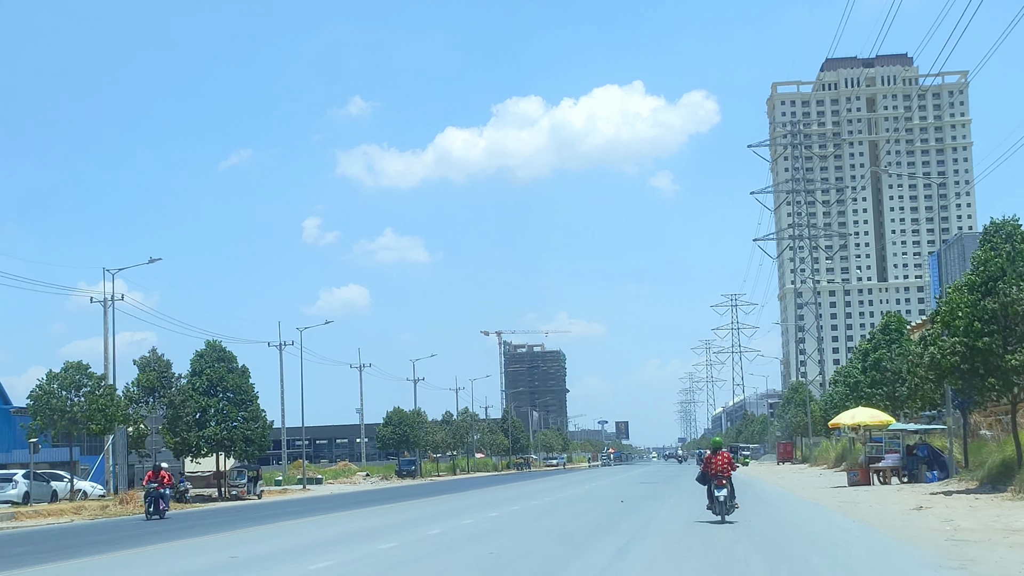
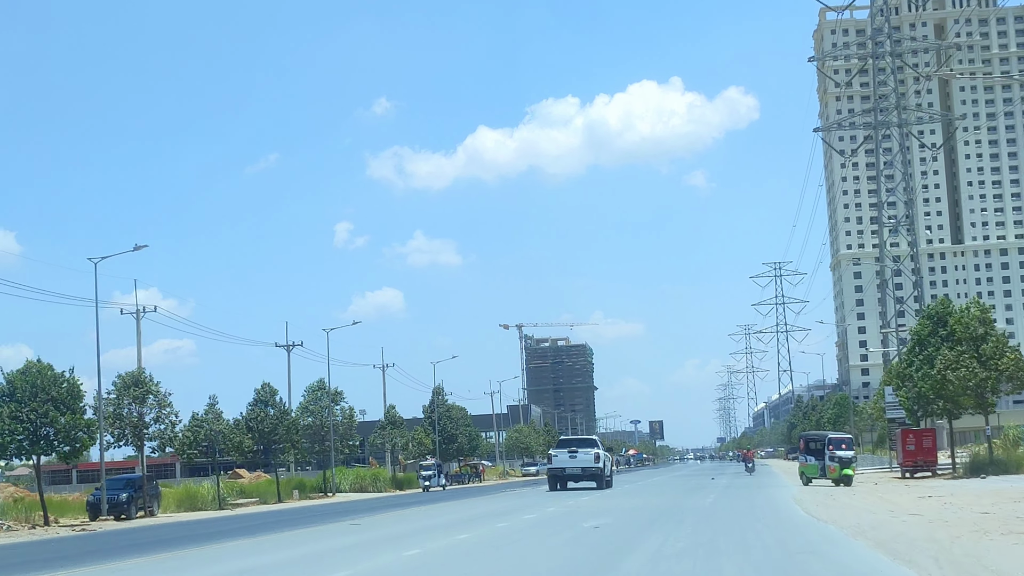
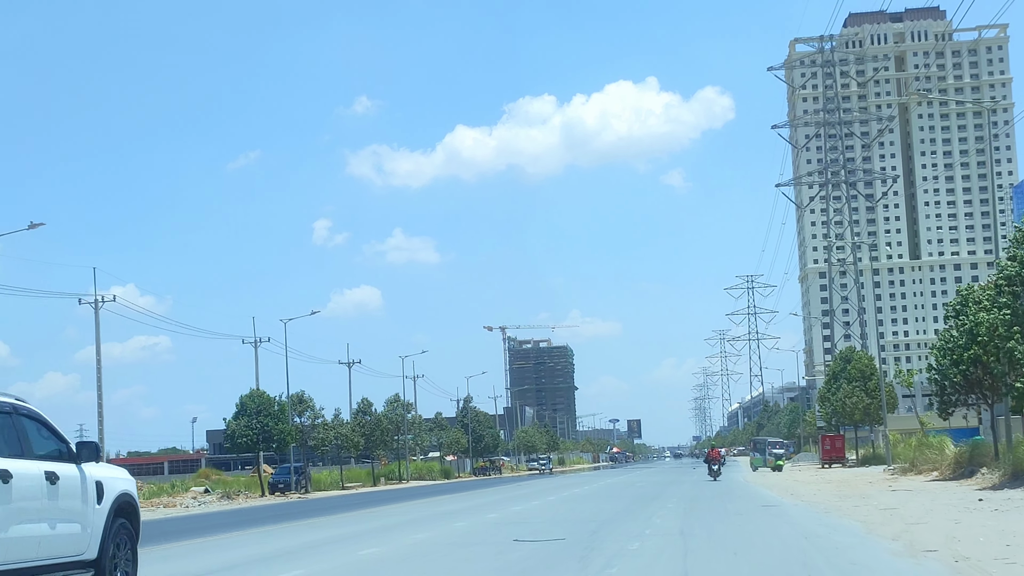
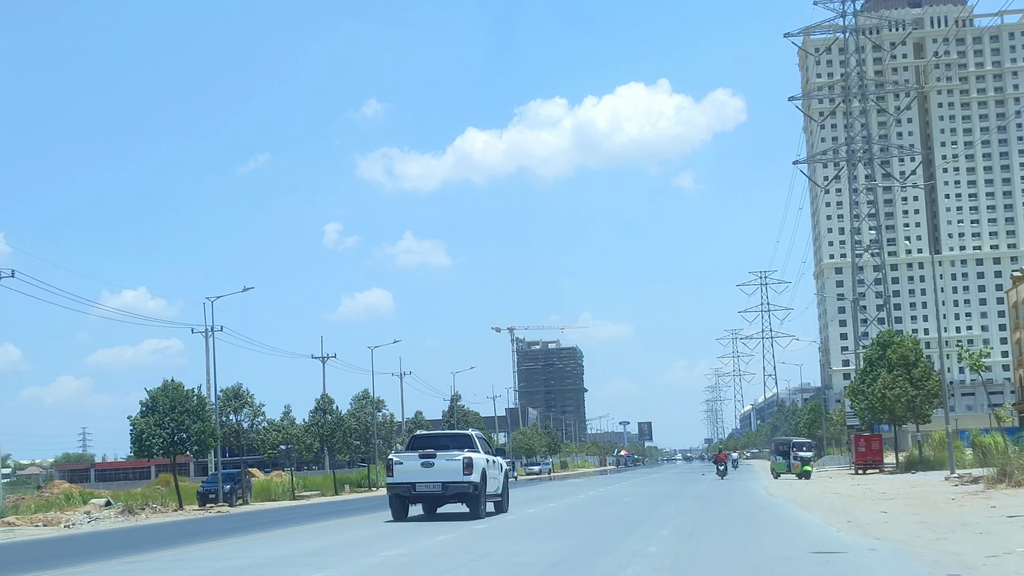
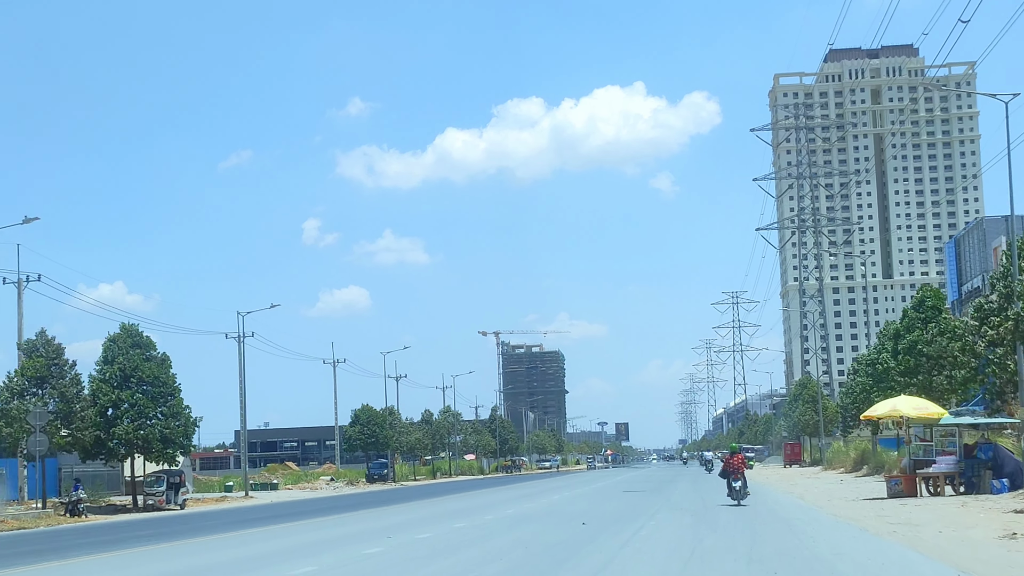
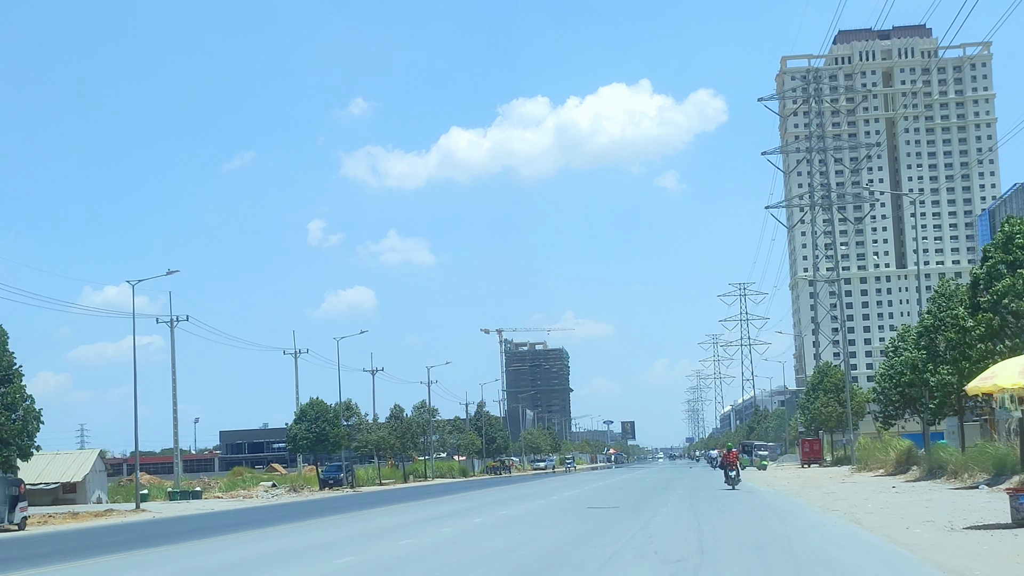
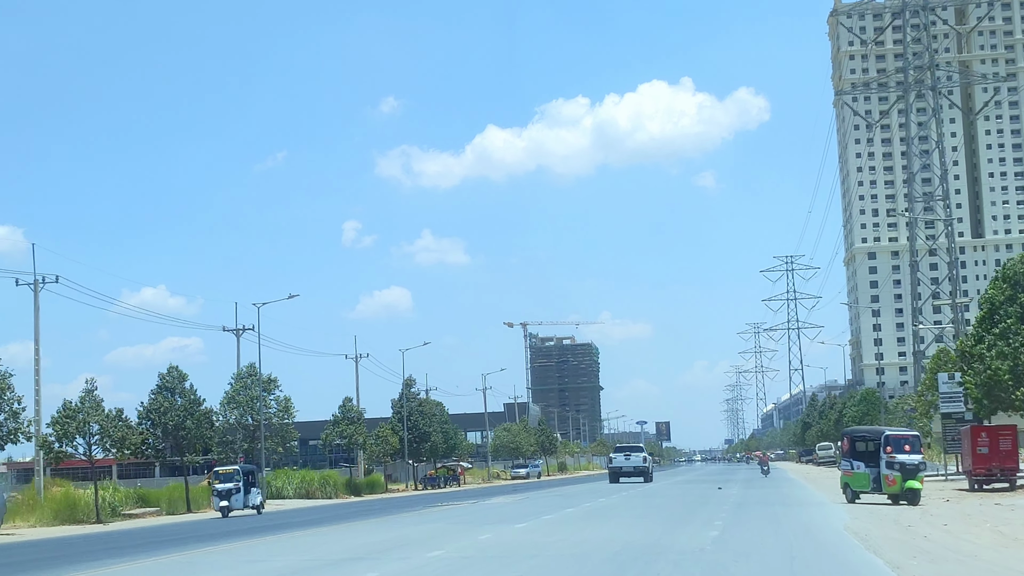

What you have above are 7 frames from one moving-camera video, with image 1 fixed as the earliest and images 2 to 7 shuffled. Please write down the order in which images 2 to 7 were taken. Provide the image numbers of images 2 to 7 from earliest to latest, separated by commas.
5, 6, 3, 4, 2, 7
